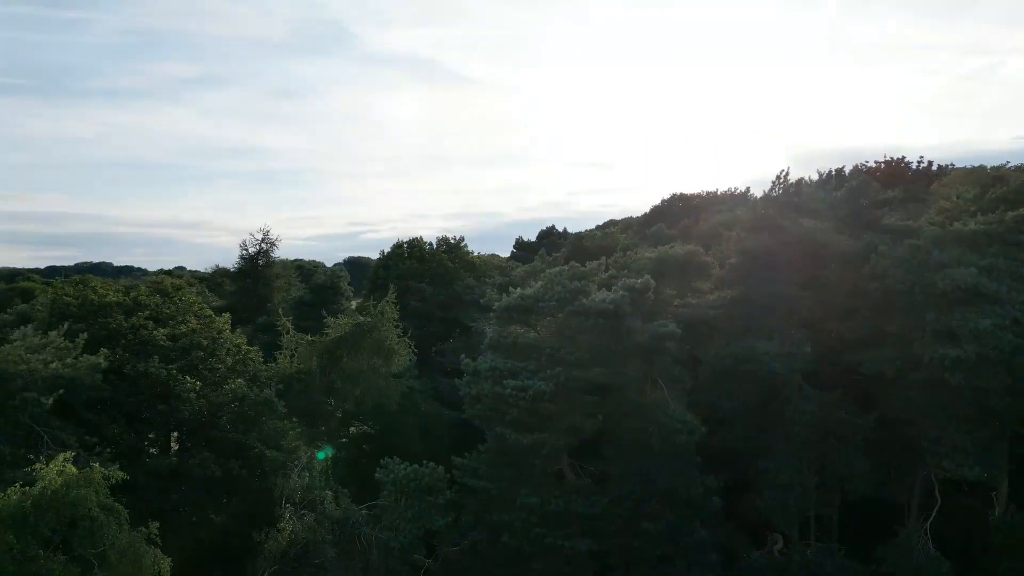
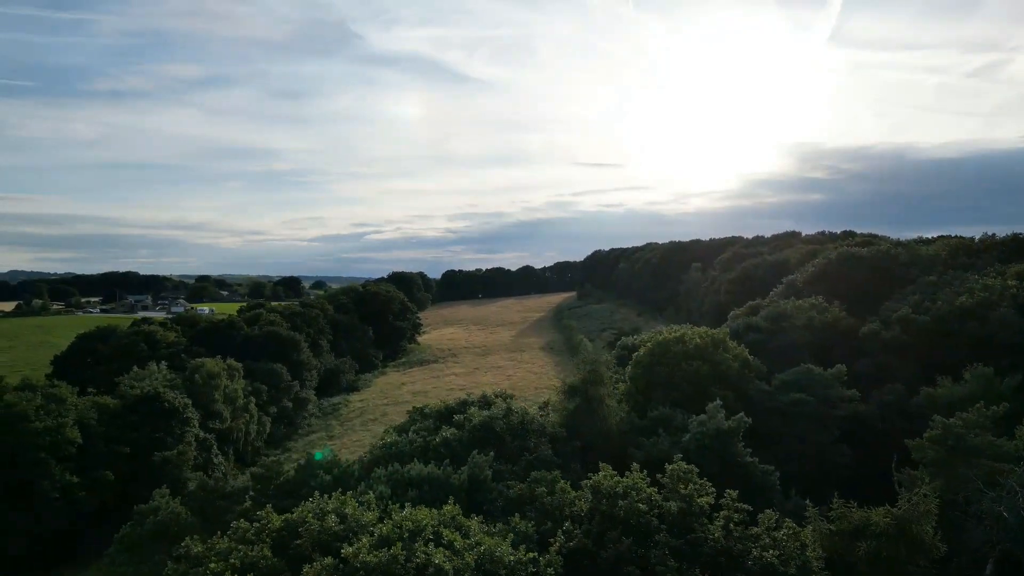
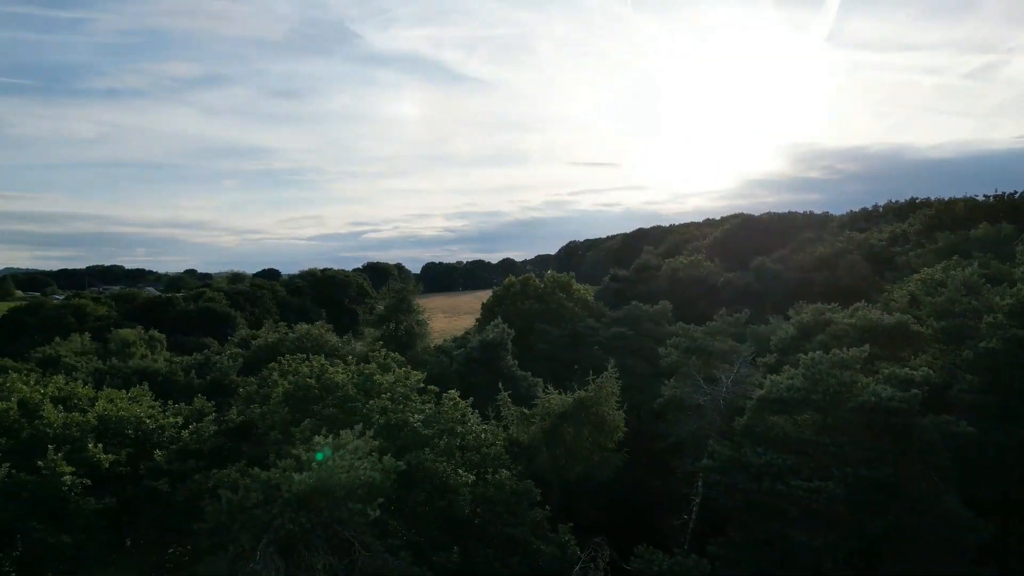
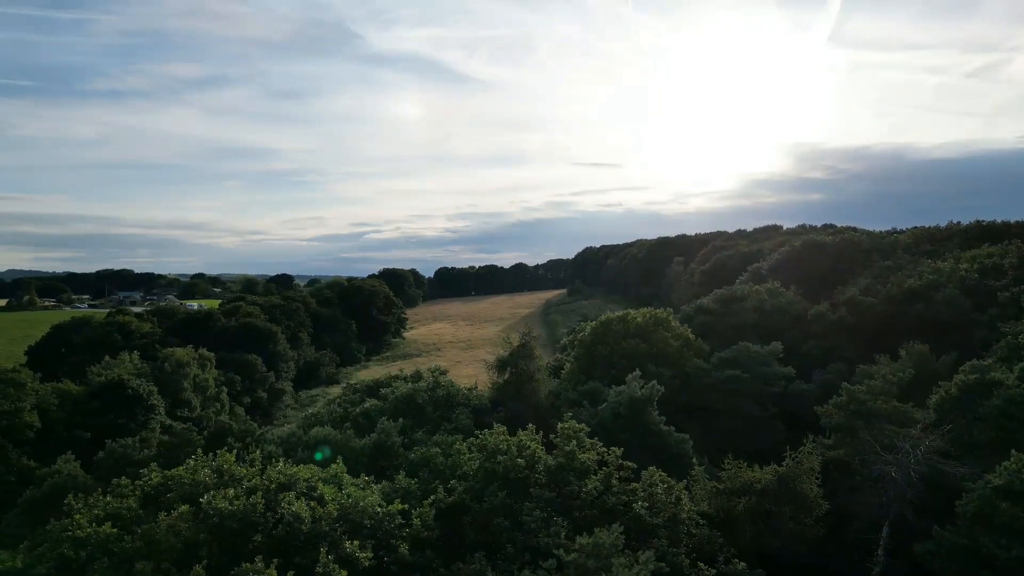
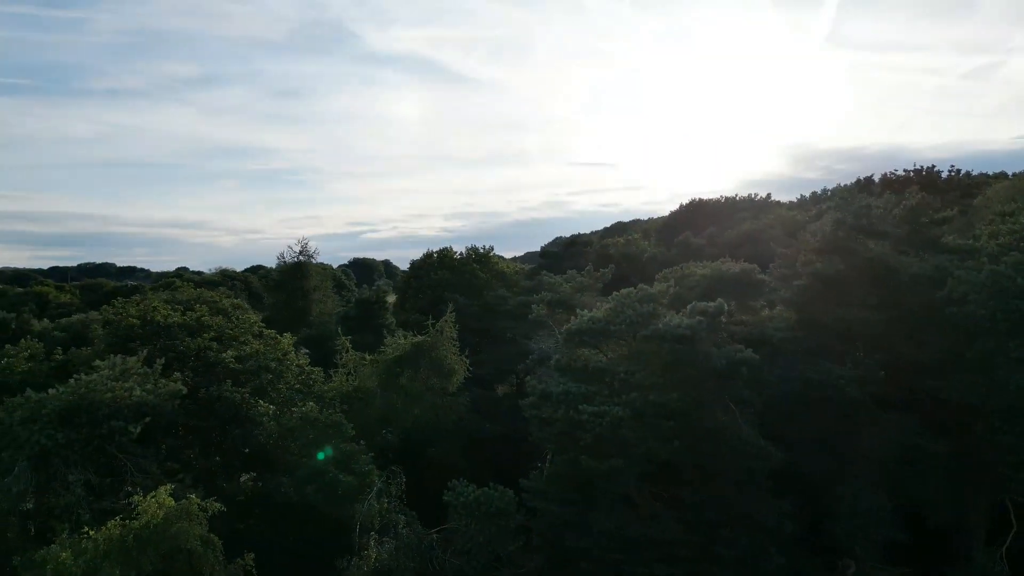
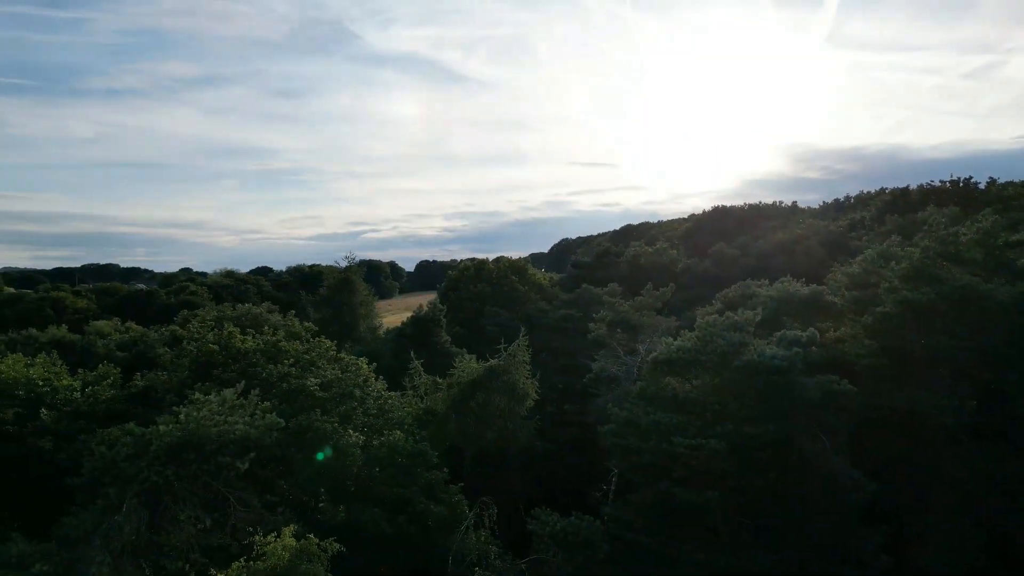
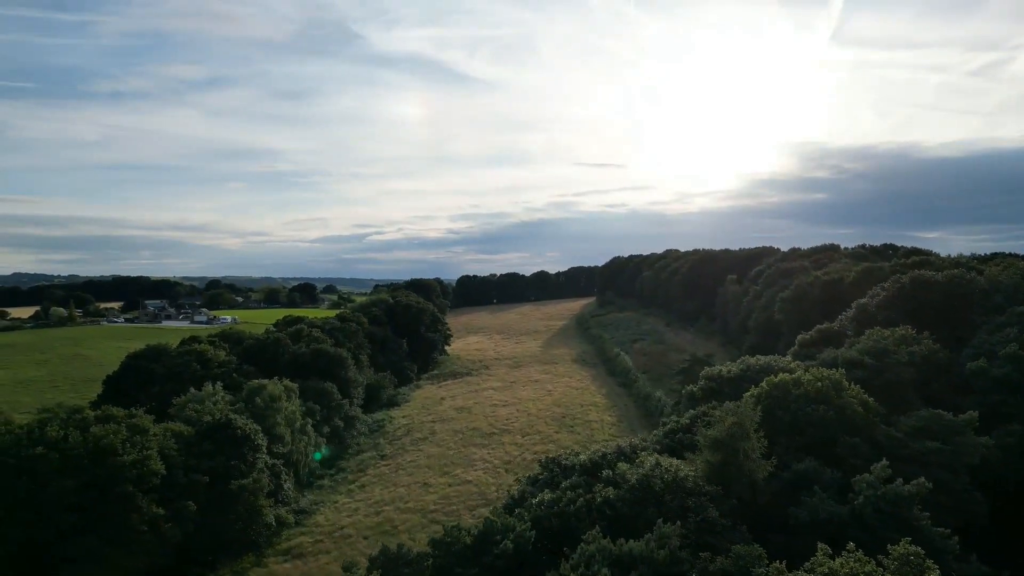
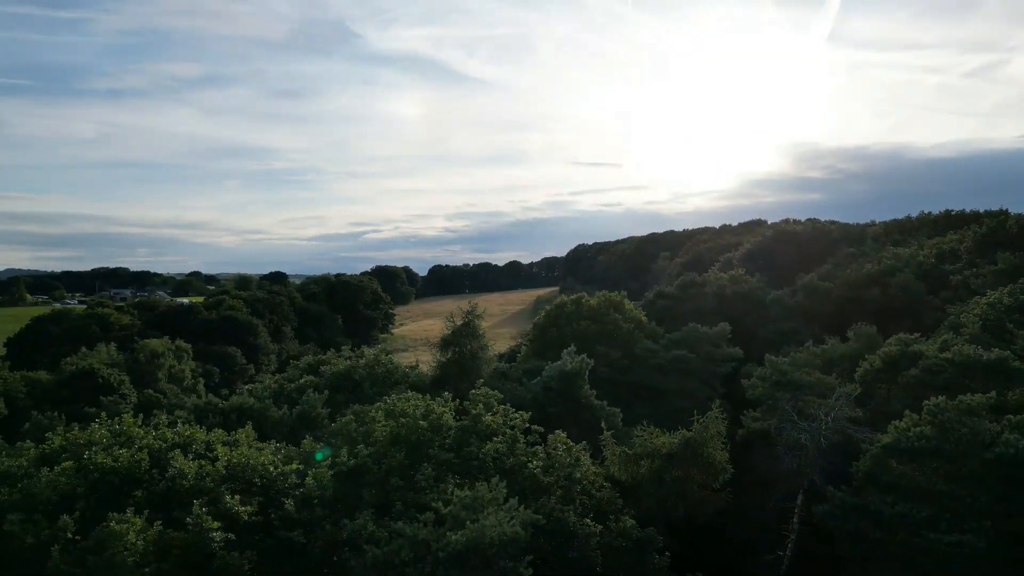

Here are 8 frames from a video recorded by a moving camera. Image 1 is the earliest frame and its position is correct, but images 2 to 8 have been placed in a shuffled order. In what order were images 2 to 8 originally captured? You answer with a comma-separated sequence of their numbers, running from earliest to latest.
5, 6, 3, 8, 4, 2, 7
